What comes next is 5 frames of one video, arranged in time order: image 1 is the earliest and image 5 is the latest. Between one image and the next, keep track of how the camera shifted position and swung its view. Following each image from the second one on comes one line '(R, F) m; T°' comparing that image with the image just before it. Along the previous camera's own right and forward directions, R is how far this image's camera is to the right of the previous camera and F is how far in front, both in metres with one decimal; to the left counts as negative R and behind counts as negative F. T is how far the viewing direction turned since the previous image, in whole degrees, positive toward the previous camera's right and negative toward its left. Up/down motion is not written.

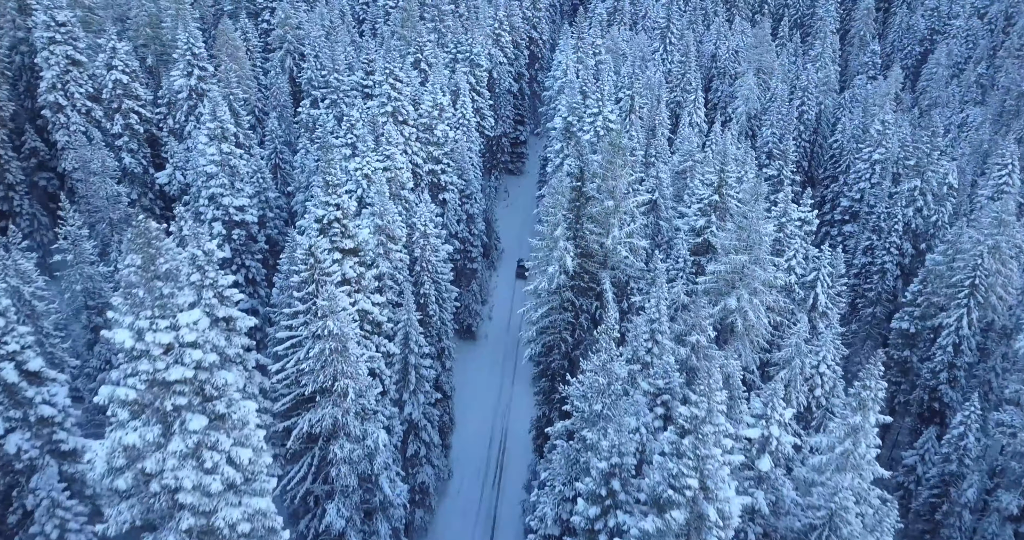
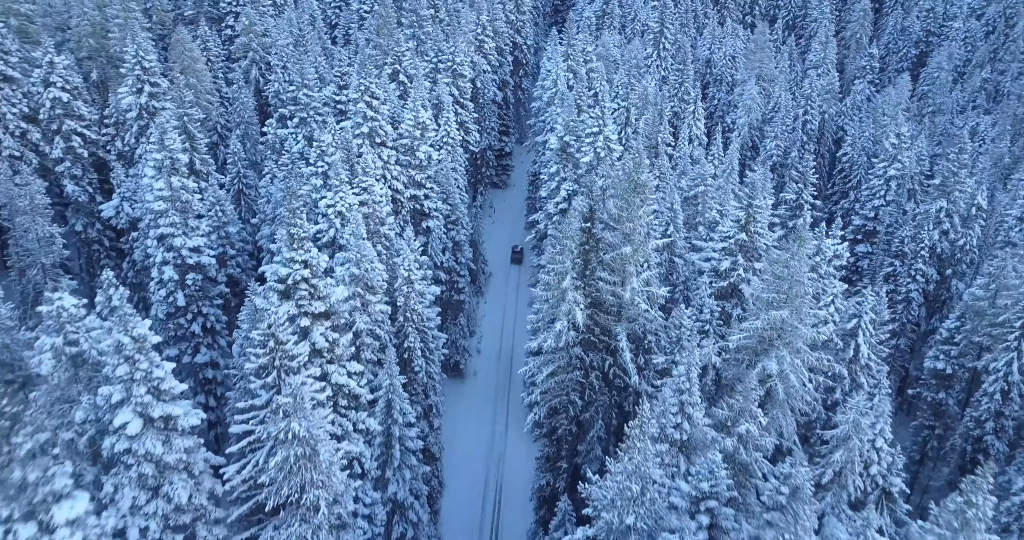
(-0.6, +3.8) m; +2°
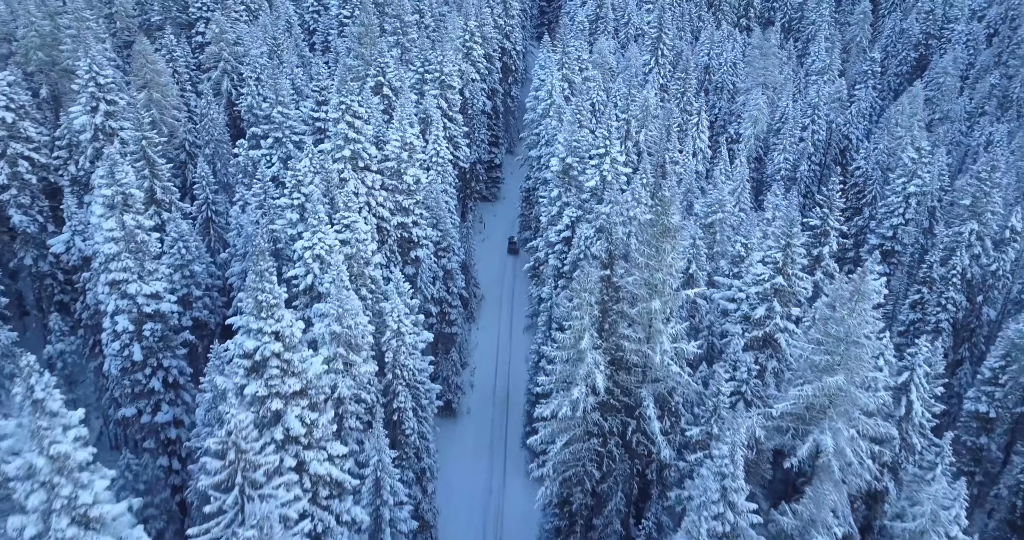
(-0.6, +3.2) m; +1°
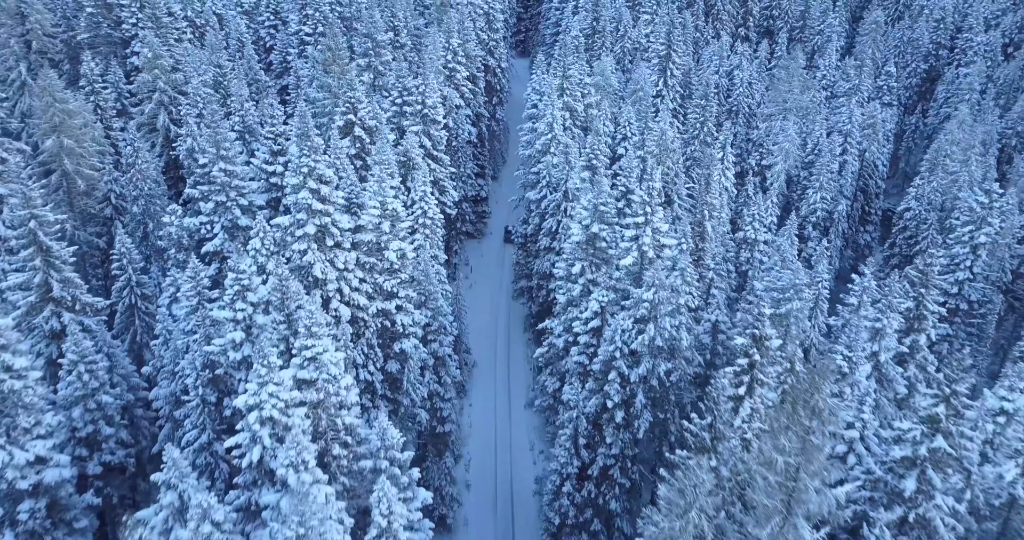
(-1.5, +7.0) m; +2°
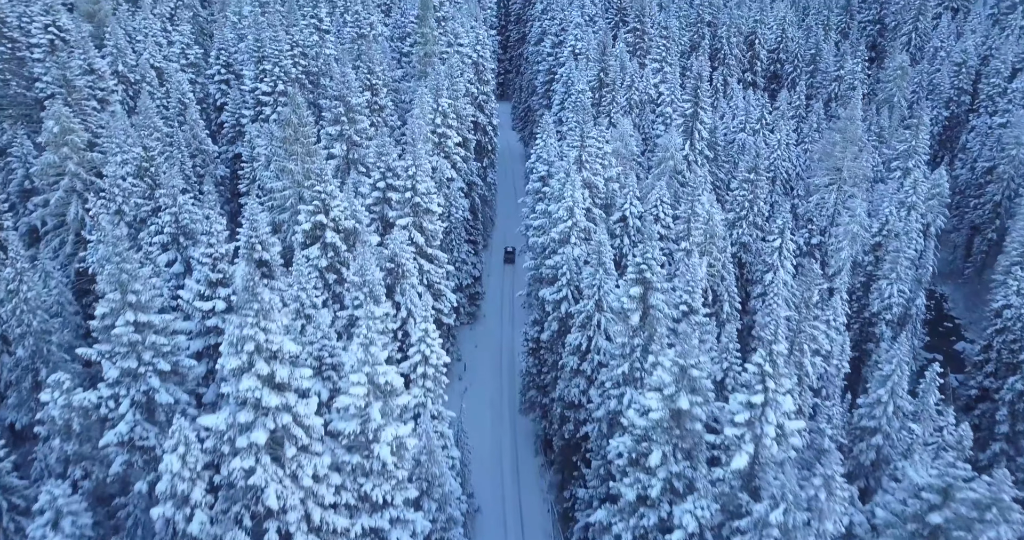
(-1.9, +8.0) m; +2°
